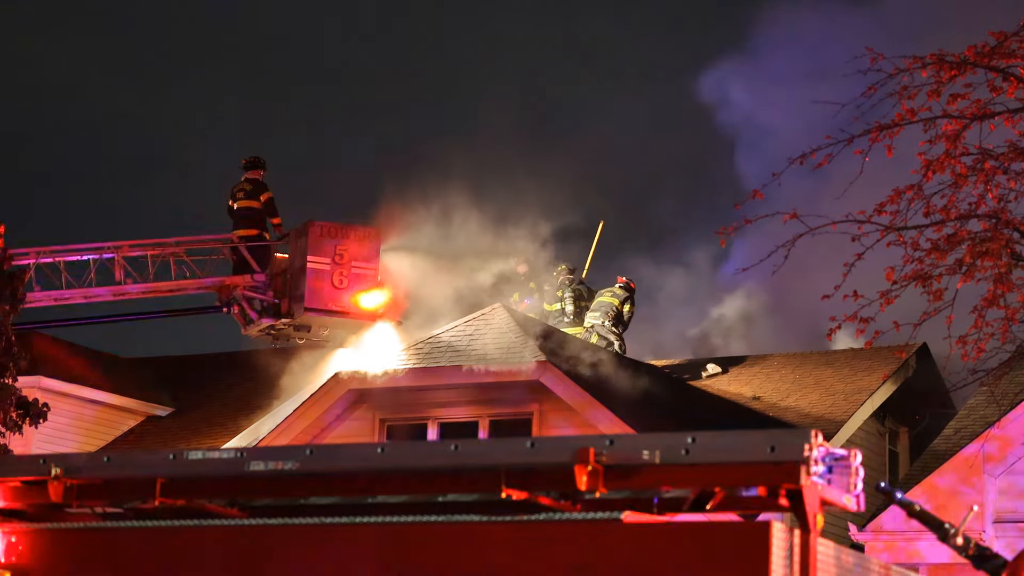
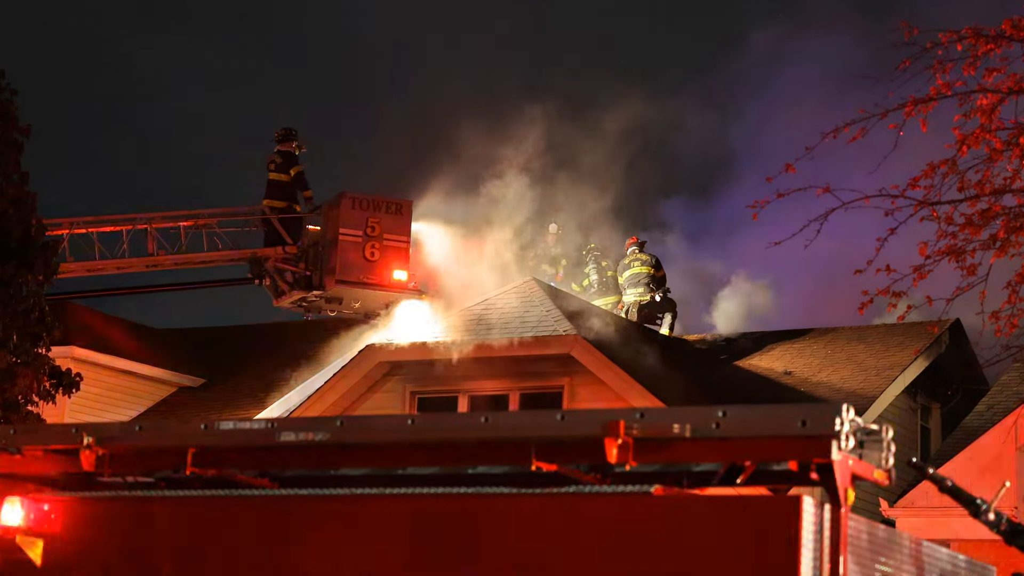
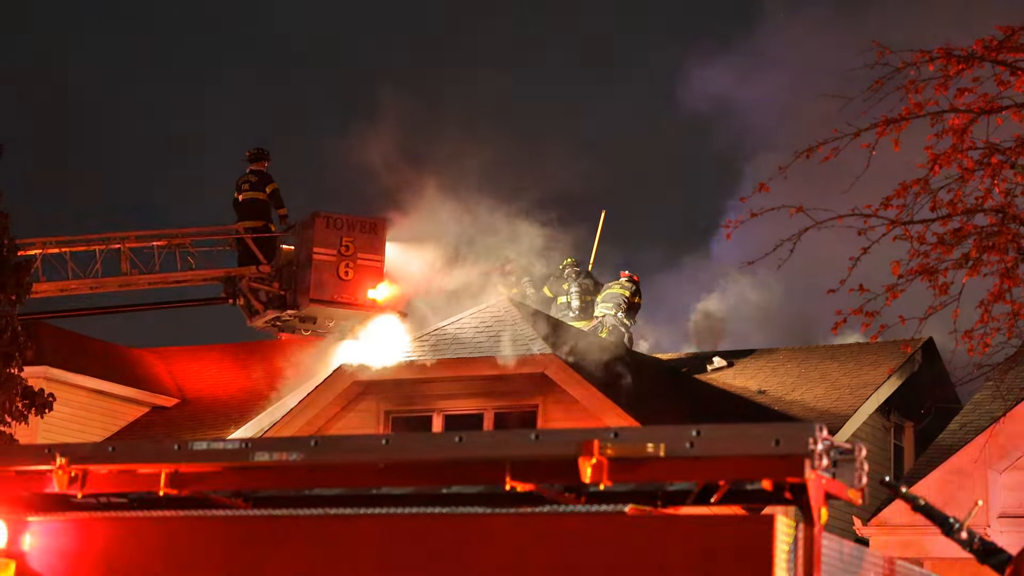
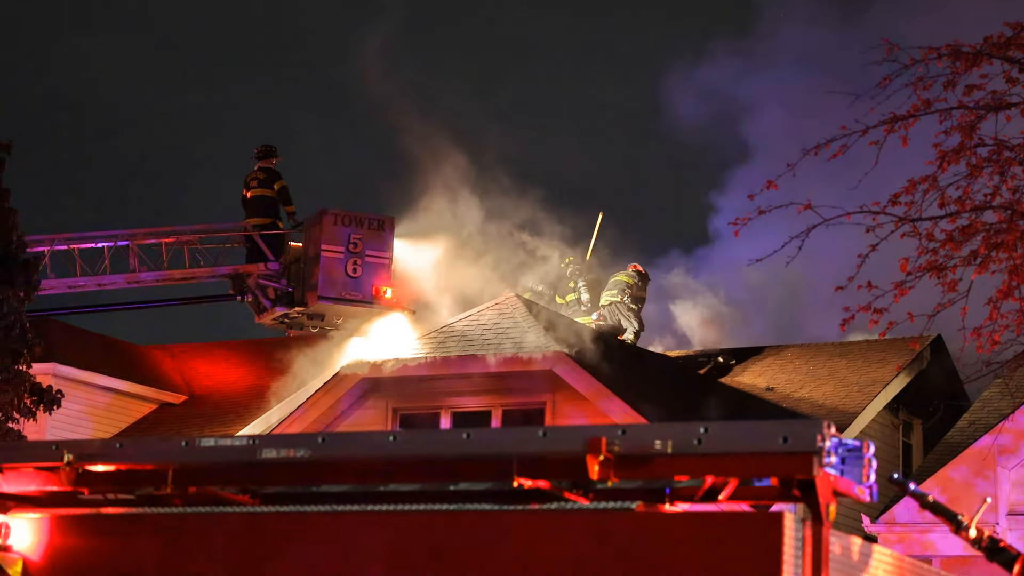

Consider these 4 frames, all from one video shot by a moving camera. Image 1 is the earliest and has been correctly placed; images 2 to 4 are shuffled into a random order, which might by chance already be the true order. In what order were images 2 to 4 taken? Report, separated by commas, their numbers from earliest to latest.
3, 4, 2
